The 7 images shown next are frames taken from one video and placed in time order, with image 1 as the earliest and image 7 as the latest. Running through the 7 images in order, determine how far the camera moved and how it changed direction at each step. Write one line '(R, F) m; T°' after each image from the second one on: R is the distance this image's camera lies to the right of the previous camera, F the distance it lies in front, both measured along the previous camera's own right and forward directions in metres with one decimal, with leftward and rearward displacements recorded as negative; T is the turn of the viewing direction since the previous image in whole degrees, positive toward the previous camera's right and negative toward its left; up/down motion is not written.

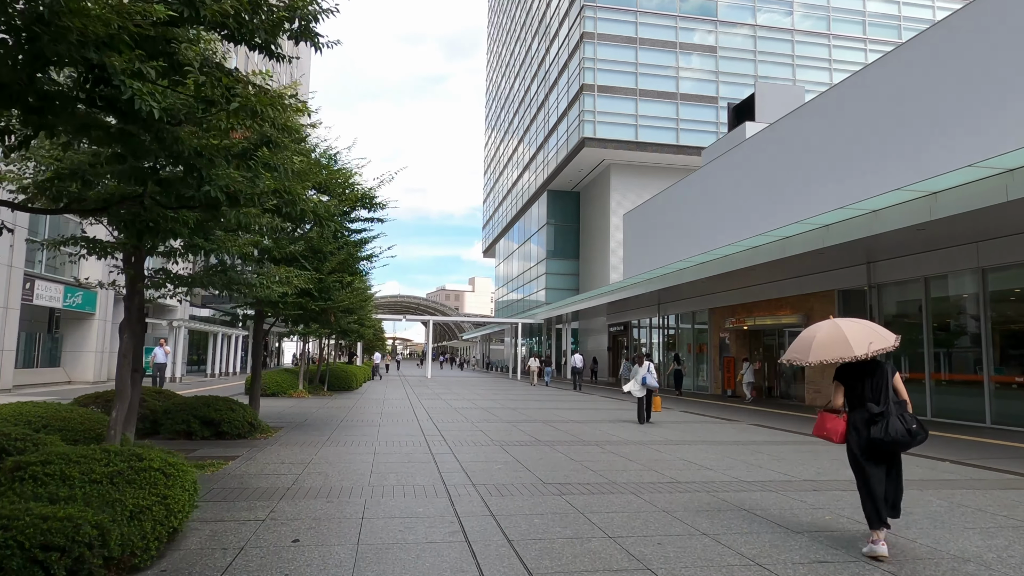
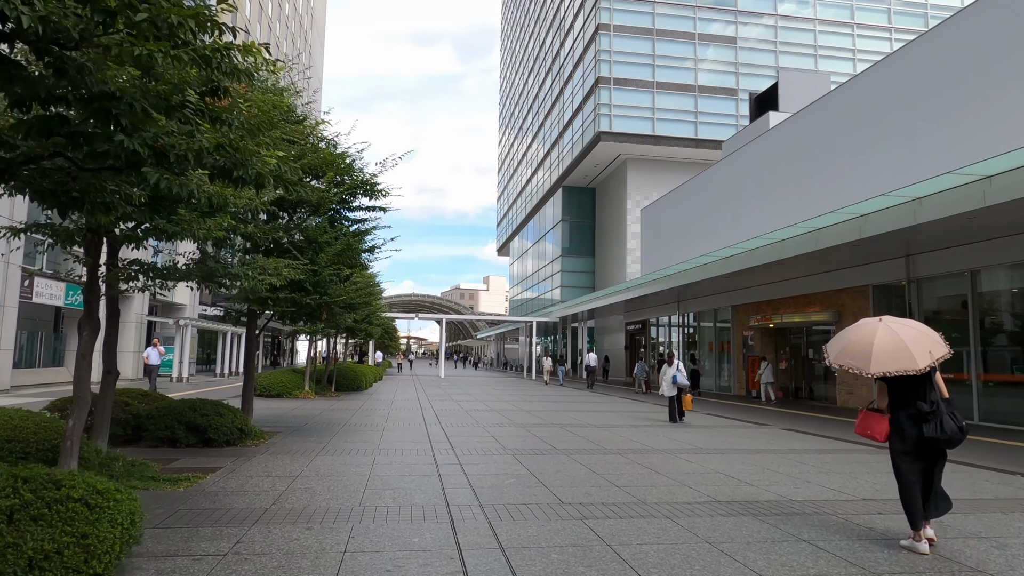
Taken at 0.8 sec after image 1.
(0.0, +0.9) m; -1°
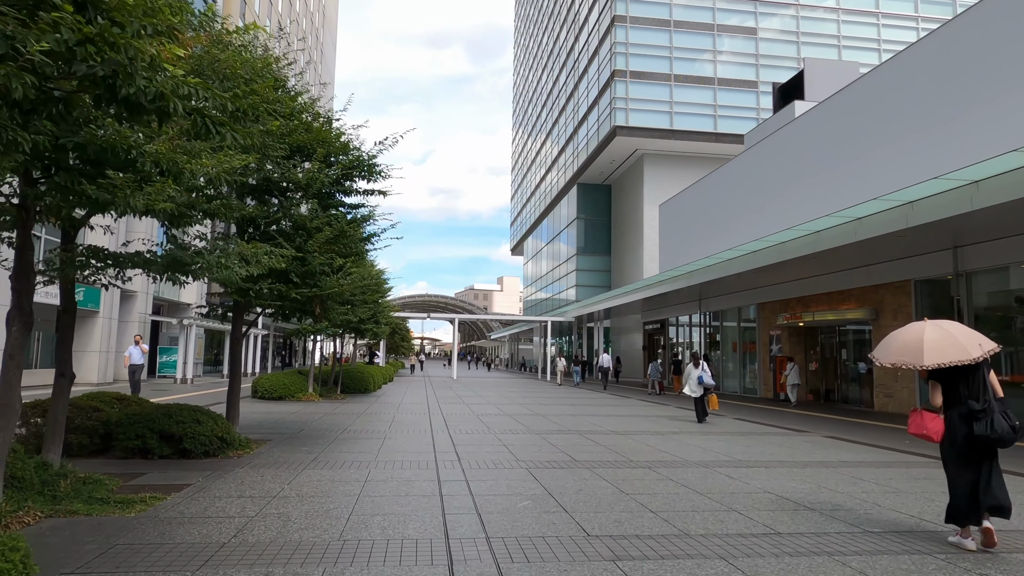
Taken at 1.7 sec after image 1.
(0.0, +1.1) m; -1°
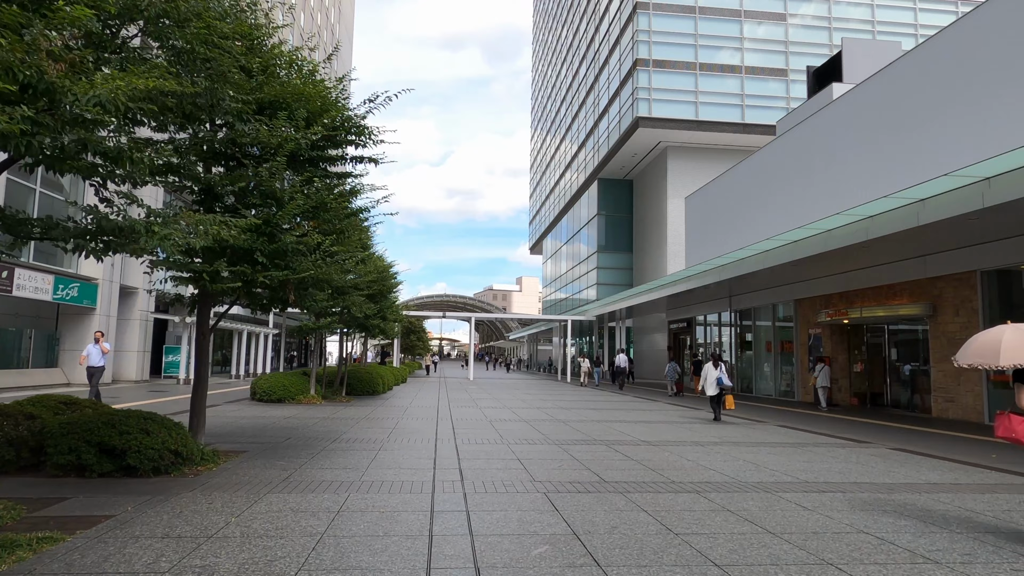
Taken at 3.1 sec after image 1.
(+0.1, +1.5) m; -2°
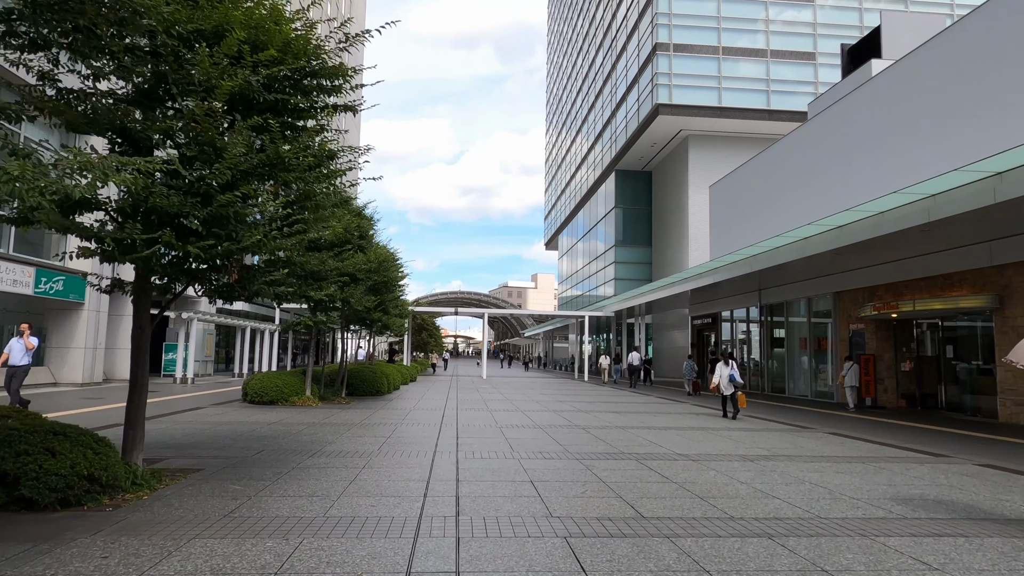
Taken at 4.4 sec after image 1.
(0.0, +1.6) m; -1°
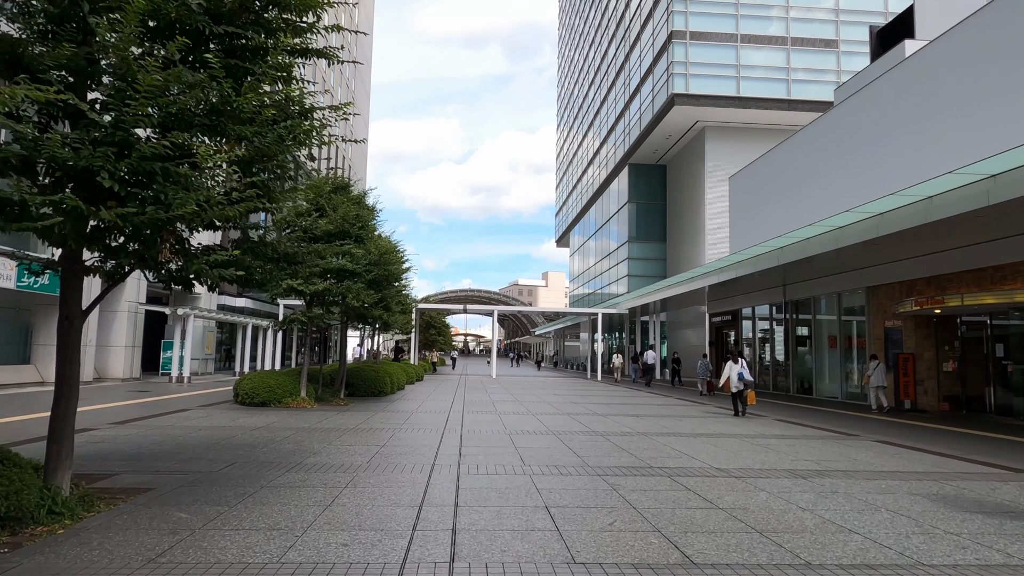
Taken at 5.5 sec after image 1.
(0.0, +1.2) m; -1°
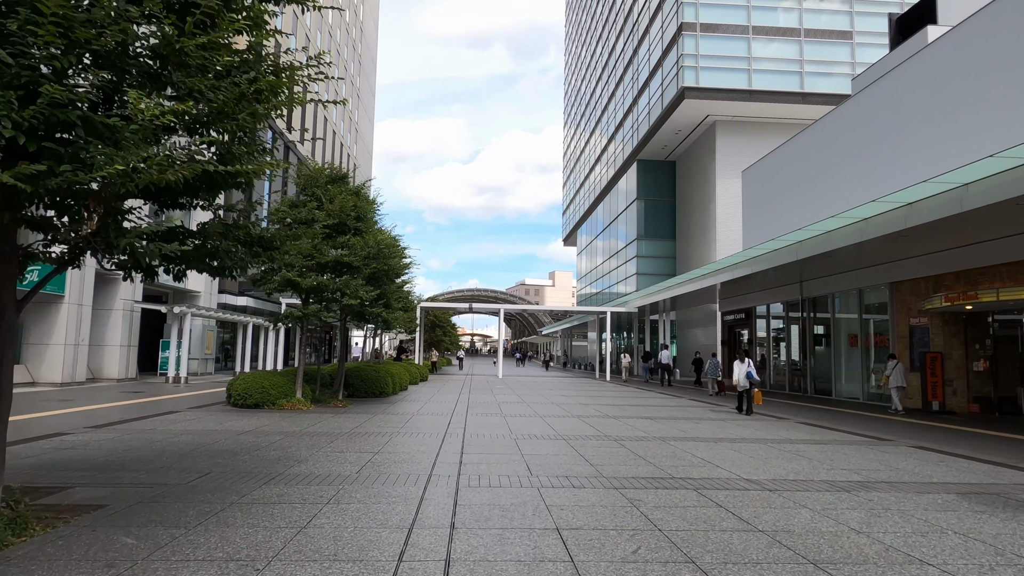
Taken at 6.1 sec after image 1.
(0.0, +0.8) m; -1°
